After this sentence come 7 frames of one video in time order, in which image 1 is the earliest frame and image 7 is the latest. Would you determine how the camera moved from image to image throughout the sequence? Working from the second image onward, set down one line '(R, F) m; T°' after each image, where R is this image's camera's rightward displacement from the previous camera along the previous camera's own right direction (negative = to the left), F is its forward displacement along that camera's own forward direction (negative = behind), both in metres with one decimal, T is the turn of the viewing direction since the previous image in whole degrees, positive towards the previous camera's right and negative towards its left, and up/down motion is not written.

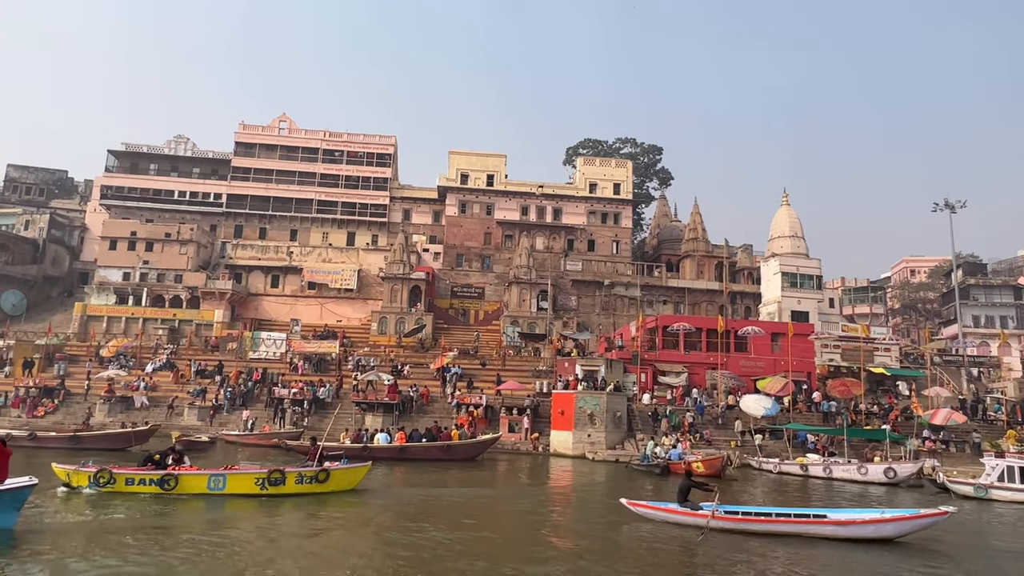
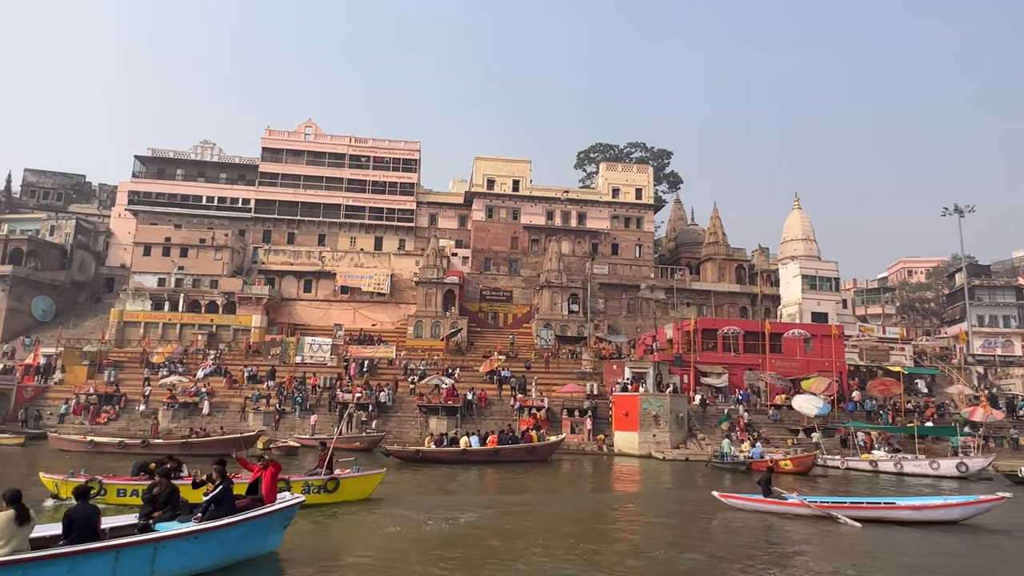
(-3.2, -0.8) m; +2°
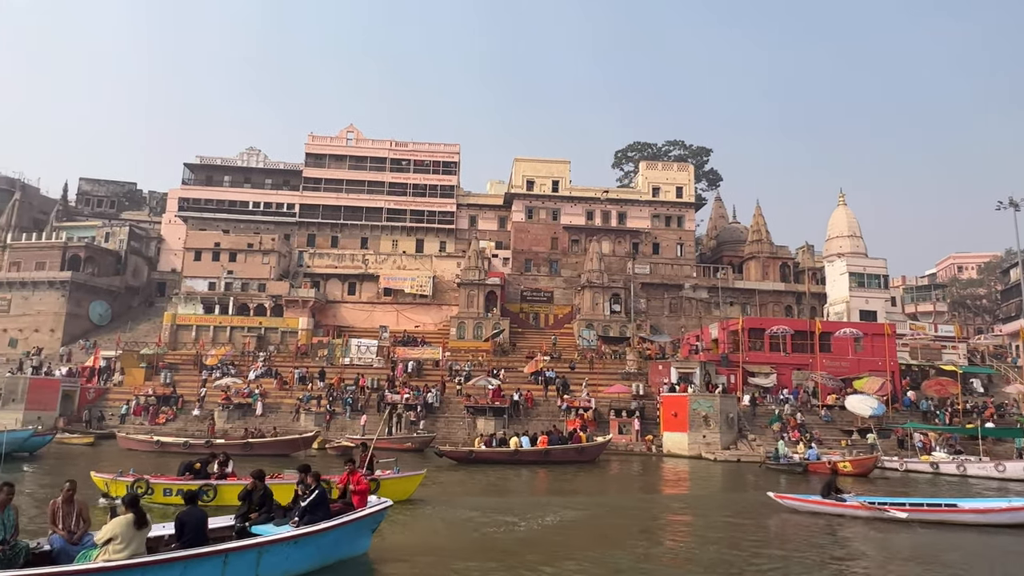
(-0.5, -0.1) m; -3°
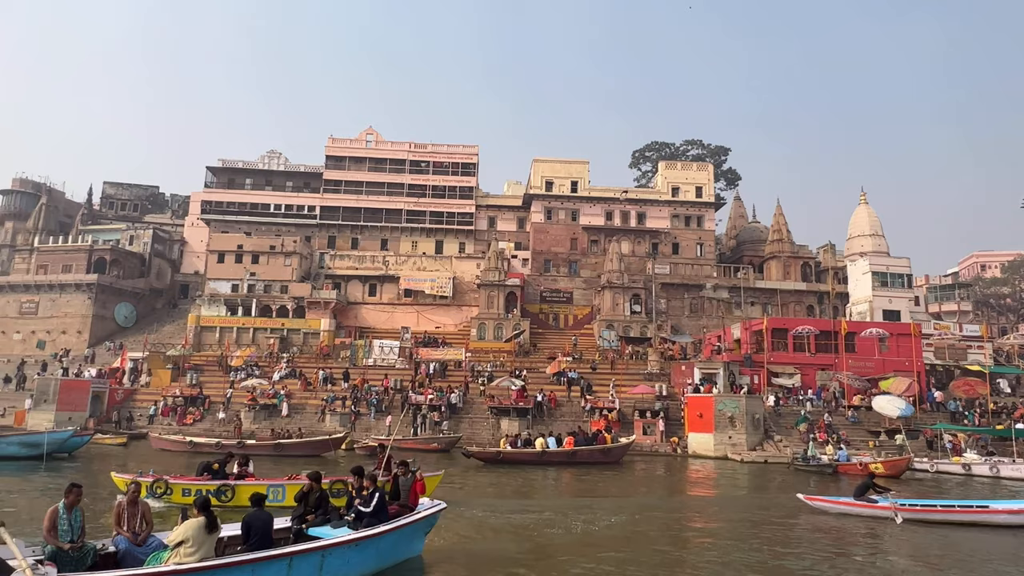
(-0.4, -0.1) m; -1°
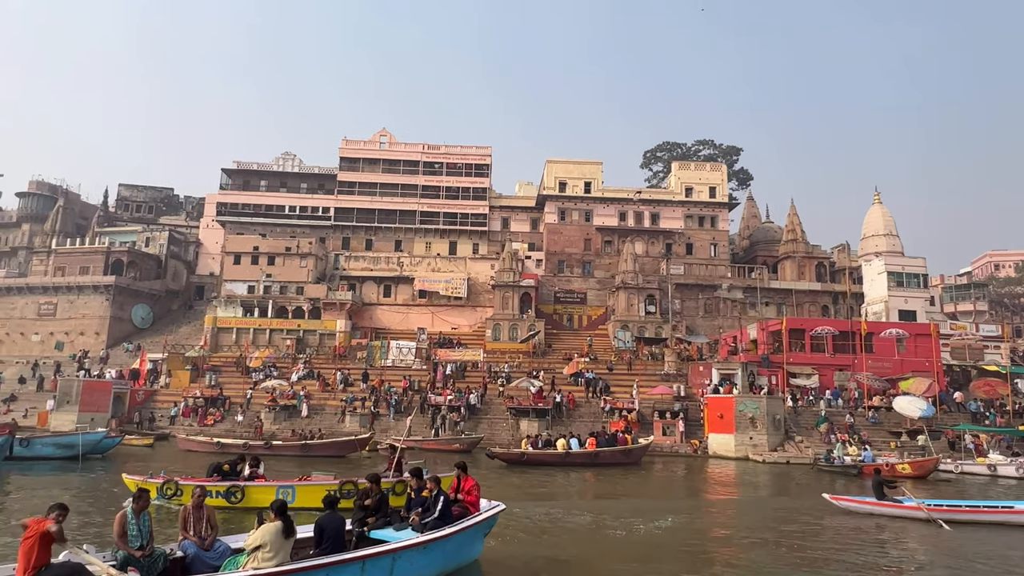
(-0.5, -0.1) m; -1°
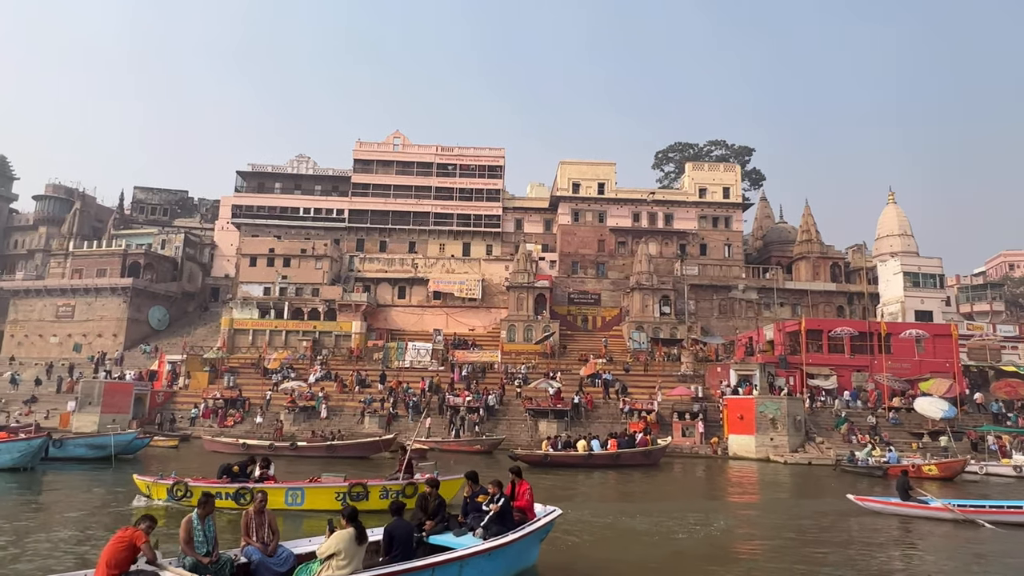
(-0.5, -0.1) m; -1°
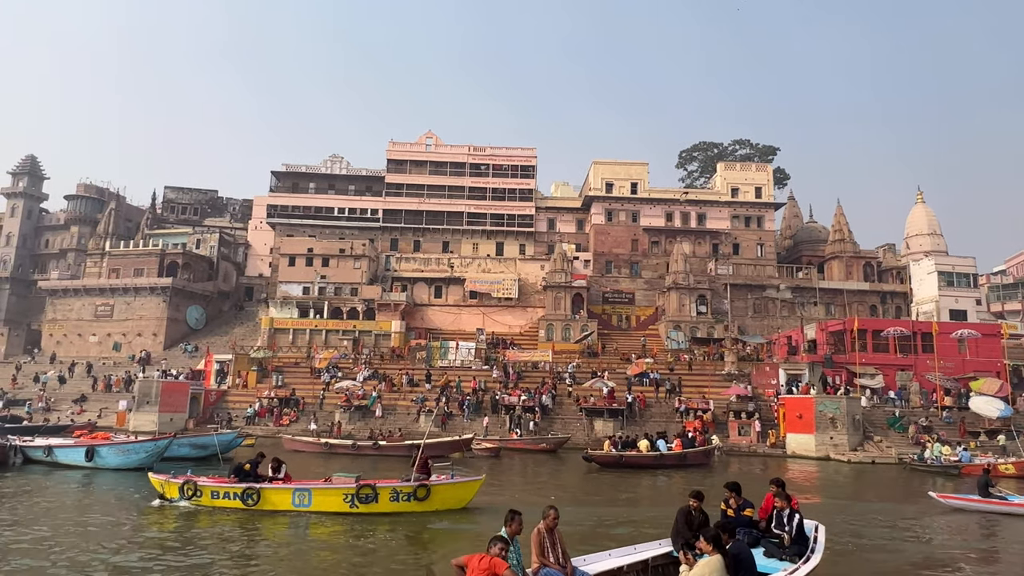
(-2.2, -0.3) m; 0°
